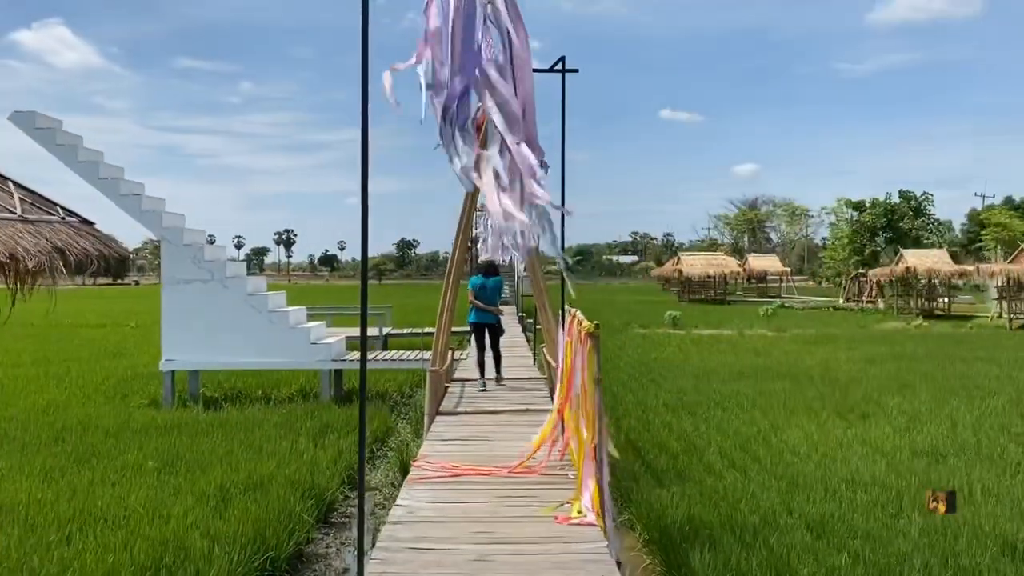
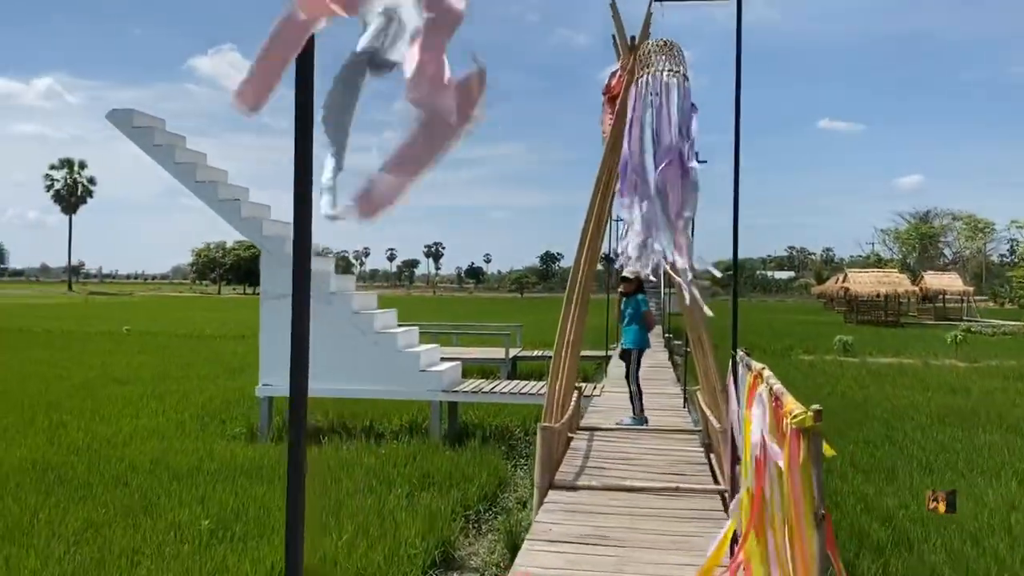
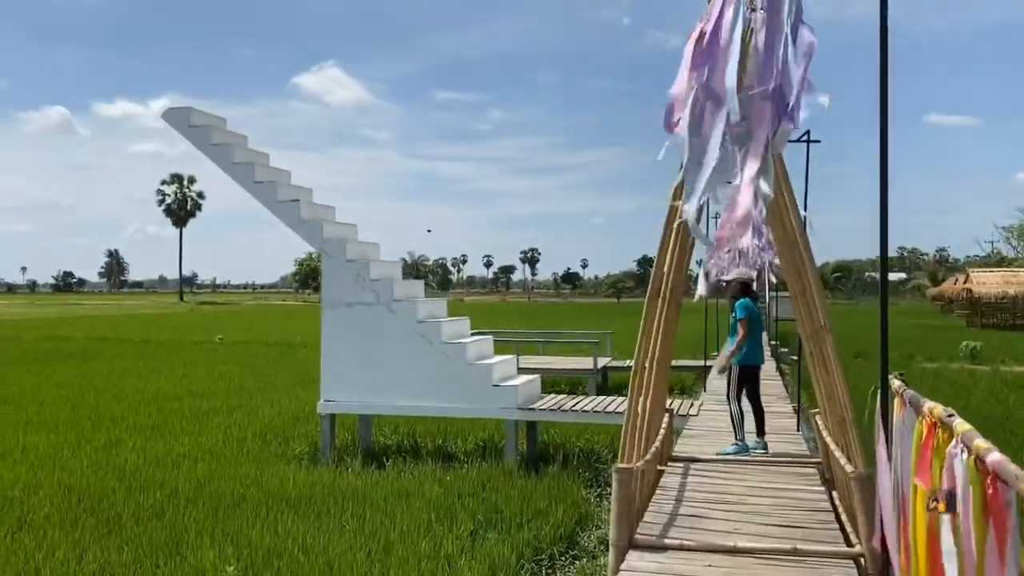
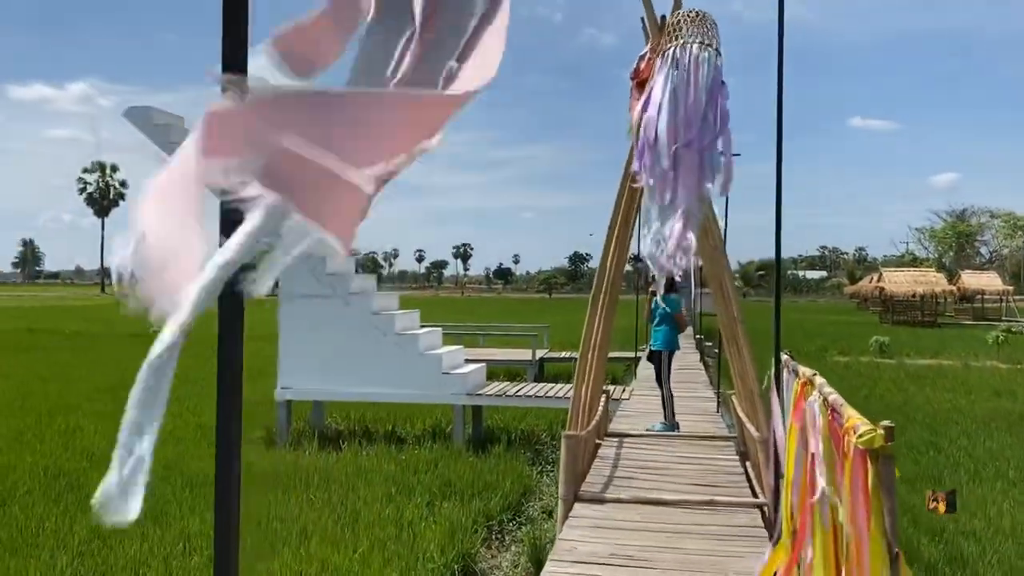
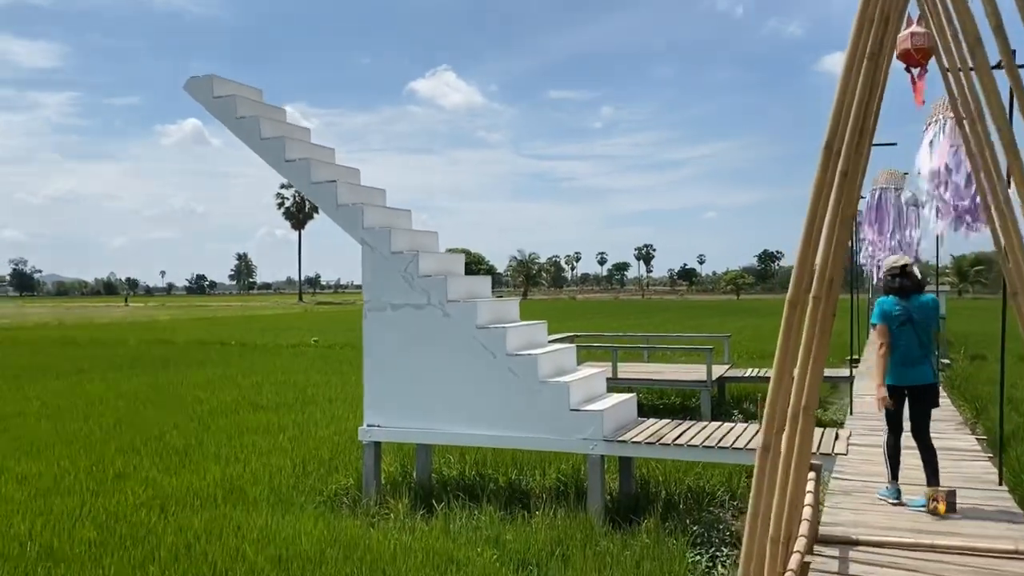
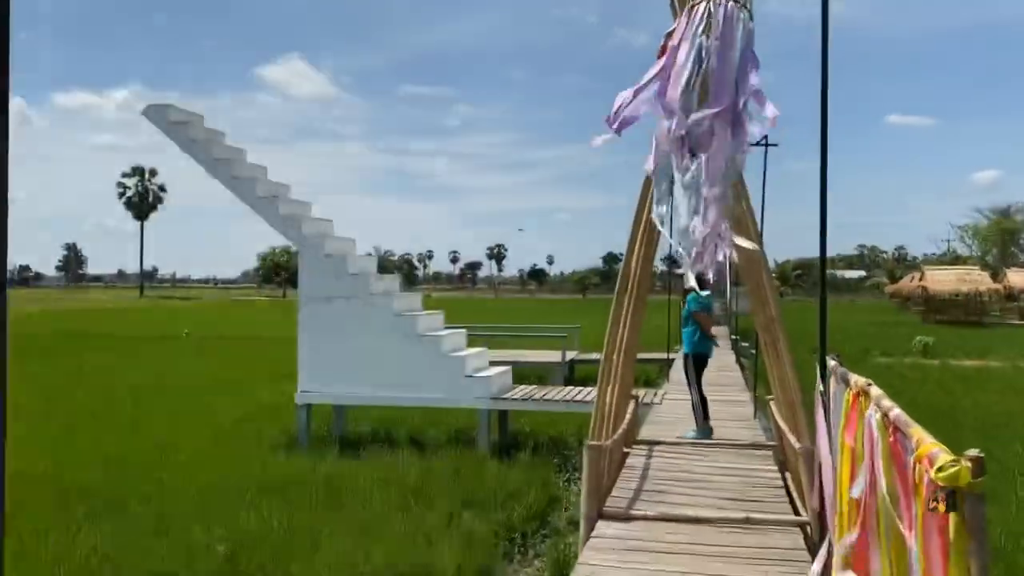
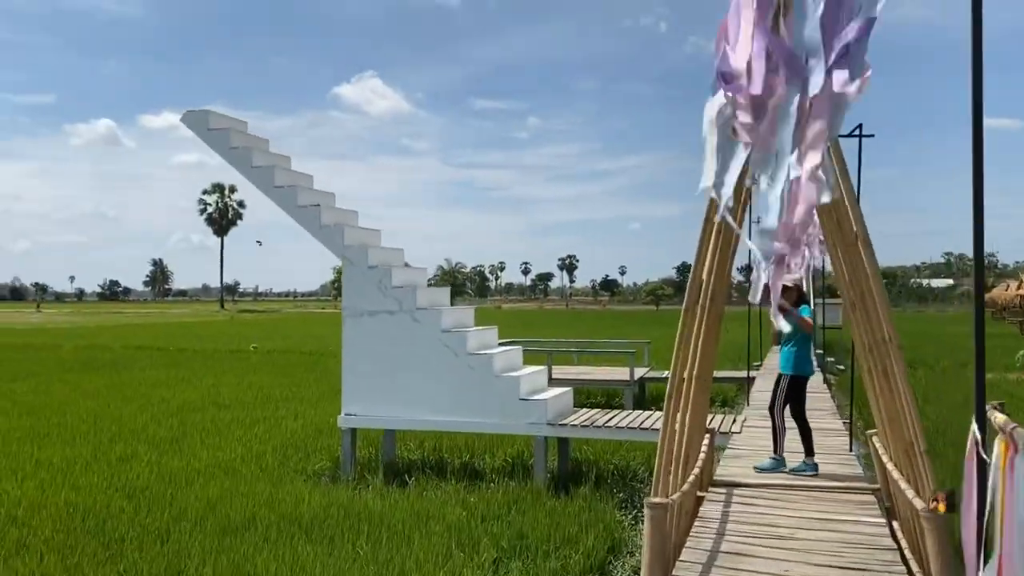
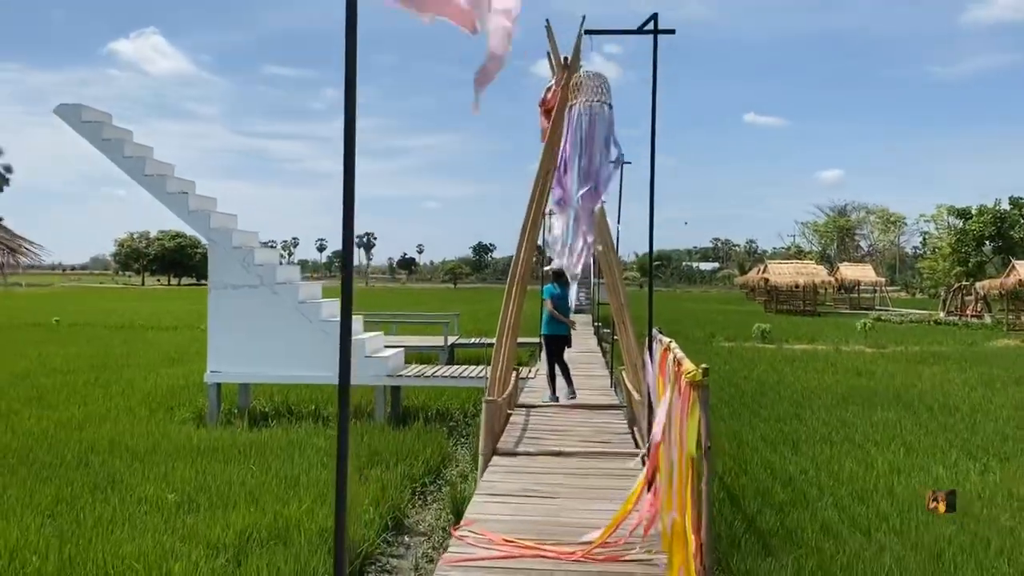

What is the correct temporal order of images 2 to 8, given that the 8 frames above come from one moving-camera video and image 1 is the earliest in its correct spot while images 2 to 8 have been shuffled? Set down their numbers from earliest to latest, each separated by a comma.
8, 2, 4, 6, 3, 7, 5
